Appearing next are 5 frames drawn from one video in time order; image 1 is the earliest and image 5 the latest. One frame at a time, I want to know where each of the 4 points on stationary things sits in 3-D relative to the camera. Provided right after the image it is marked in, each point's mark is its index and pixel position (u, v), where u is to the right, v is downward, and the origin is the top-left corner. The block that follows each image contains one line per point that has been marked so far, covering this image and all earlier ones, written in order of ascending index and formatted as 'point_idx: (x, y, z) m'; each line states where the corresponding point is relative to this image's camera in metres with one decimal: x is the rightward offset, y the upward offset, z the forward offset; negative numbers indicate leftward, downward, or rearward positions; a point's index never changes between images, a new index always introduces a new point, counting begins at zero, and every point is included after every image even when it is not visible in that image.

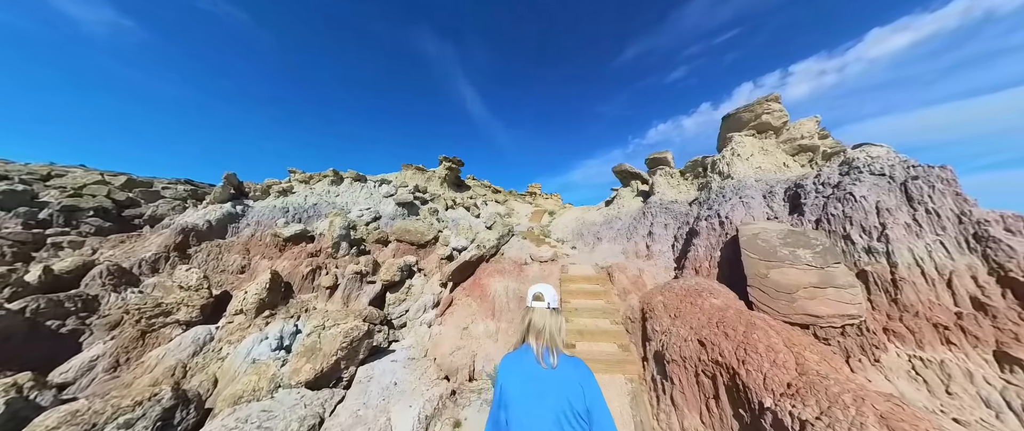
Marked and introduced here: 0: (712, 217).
0: (+7.1, -0.1, +9.1) m
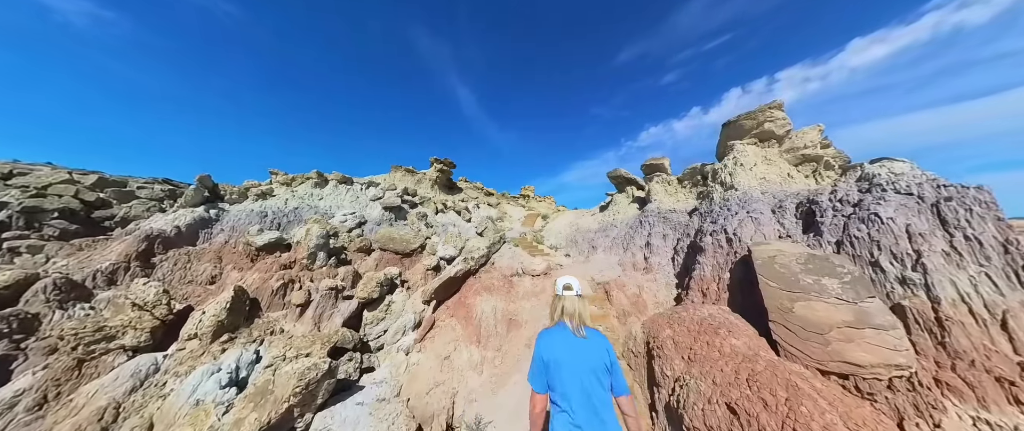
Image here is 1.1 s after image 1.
0: (+6.7, -0.6, +8.4) m
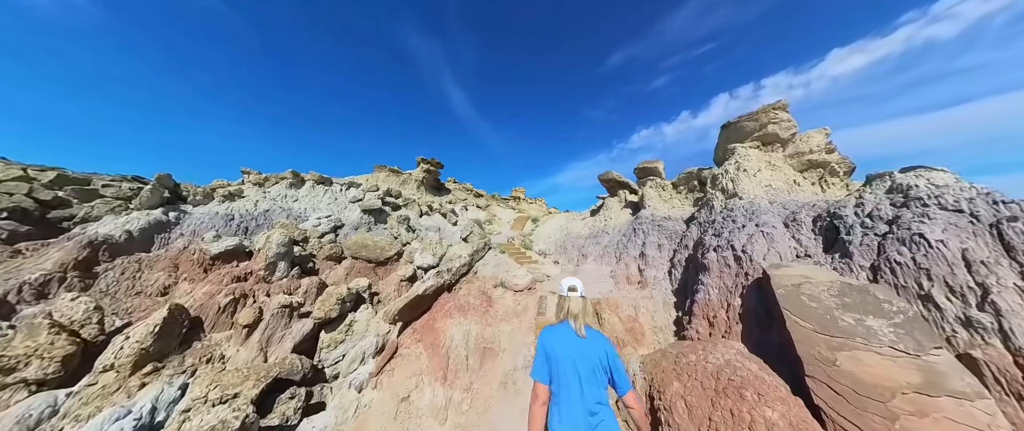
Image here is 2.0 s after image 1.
0: (+6.0, -0.9, +7.3) m
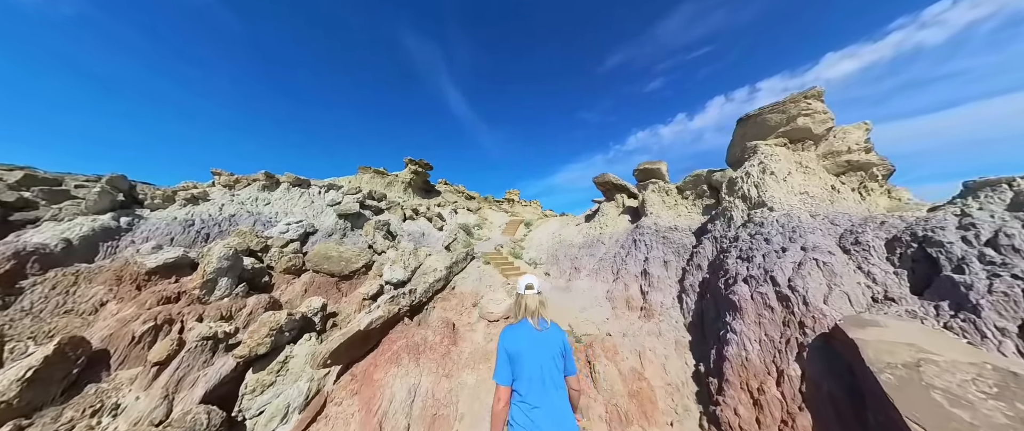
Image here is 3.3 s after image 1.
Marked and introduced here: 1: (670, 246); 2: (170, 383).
0: (+5.1, -1.3, +5.4) m
1: (+6.2, -1.3, +10.0) m
2: (-10.9, -5.4, +8.2) m
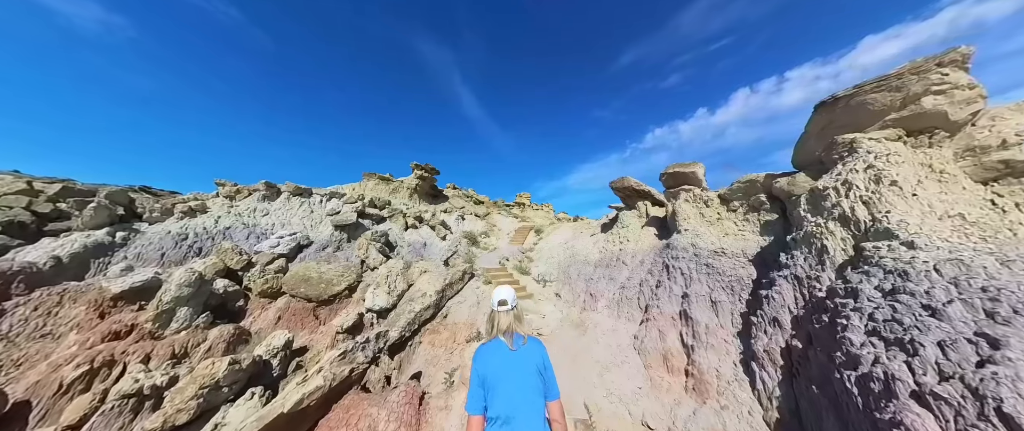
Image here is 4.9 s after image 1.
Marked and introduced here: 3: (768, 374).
0: (+4.7, -2.0, +2.8) m
1: (+6.0, -1.9, +7.4) m
2: (-11.1, -6.3, +6.5) m
3: (+5.2, -3.2, +5.3) m
